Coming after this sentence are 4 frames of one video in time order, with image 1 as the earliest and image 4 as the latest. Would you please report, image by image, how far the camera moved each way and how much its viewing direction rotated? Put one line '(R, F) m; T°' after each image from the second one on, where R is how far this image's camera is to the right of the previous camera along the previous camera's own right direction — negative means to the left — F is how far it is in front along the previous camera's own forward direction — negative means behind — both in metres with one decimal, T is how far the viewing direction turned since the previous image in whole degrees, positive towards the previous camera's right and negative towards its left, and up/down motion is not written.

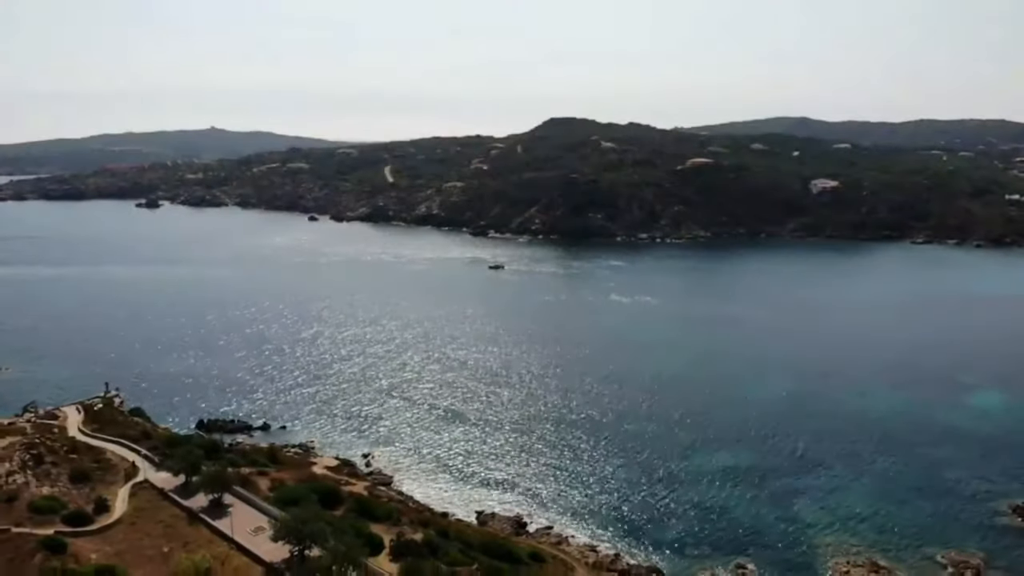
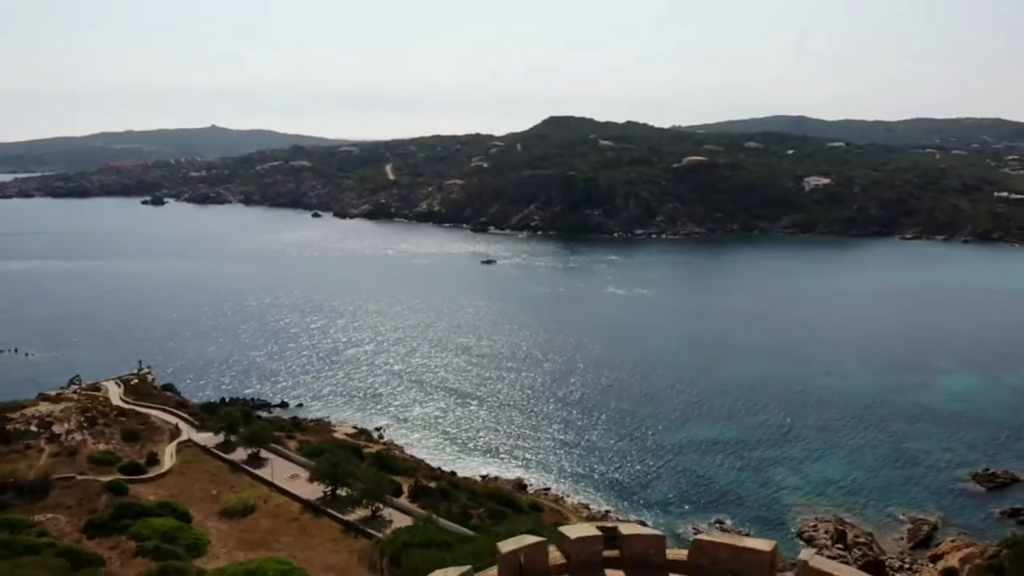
(-0.1, -2.7) m; 0°
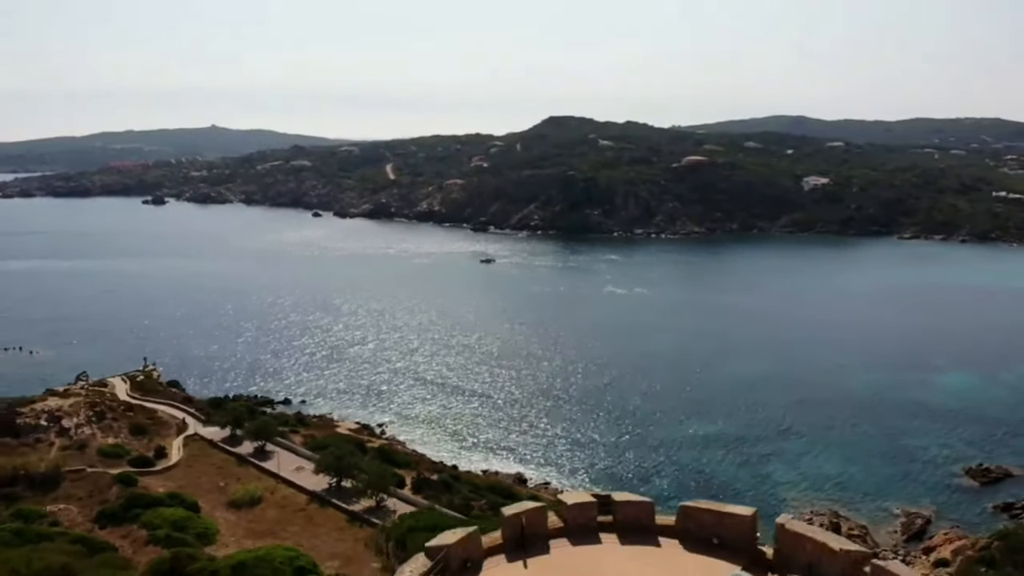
(0.0, -0.5) m; 0°
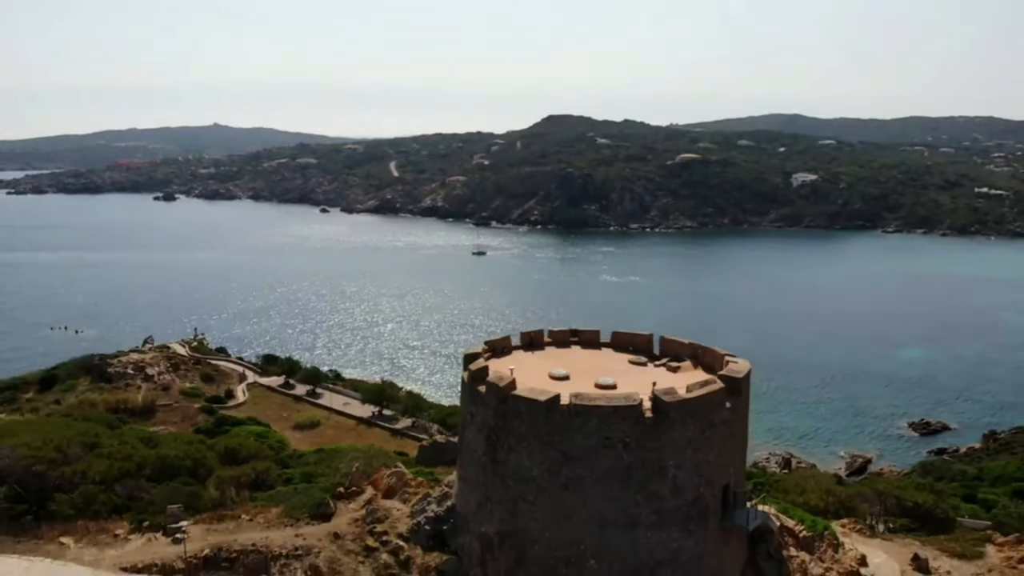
(-0.2, -5.3) m; 0°
